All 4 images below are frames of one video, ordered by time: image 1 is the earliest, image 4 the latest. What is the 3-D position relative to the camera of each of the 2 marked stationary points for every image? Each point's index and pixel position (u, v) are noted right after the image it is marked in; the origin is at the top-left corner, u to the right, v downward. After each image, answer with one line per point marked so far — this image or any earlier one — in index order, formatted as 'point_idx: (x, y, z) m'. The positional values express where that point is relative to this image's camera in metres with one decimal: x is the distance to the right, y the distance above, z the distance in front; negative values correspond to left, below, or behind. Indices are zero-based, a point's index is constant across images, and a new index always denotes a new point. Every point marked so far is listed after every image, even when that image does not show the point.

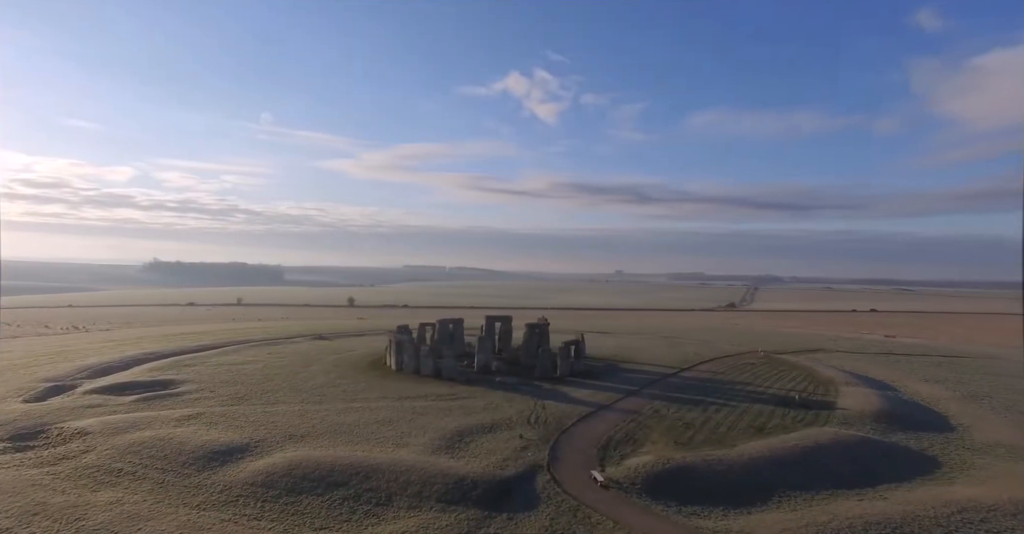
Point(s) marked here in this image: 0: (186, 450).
0: (-7.2, -4.0, +12.8) m
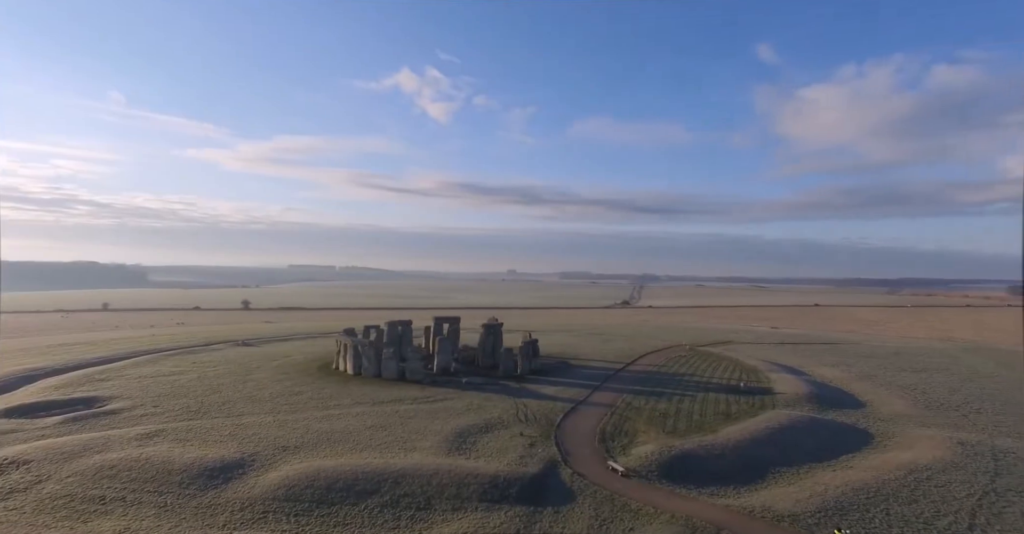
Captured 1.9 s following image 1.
0: (-6.9, -4.1, +11.7) m
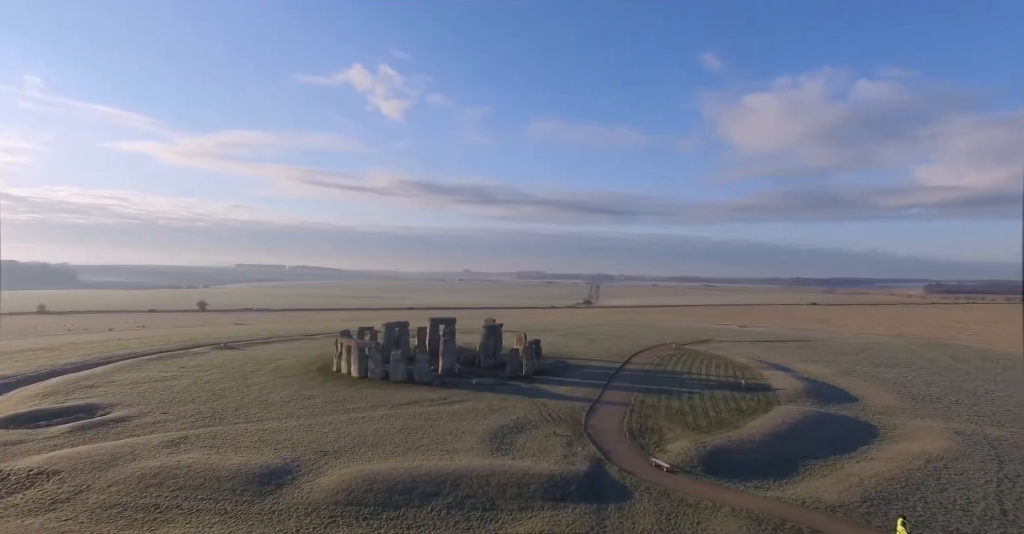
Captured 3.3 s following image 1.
0: (-5.8, -4.1, +11.4) m
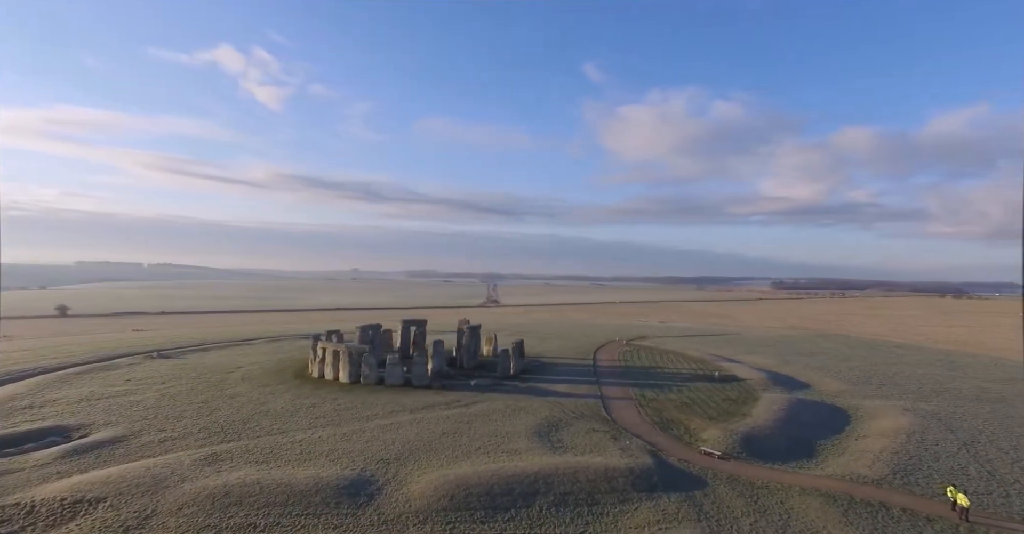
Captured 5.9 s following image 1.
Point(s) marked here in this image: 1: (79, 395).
0: (-4.0, -4.2, +10.7) m
1: (-14.7, -4.3, +19.3) m
